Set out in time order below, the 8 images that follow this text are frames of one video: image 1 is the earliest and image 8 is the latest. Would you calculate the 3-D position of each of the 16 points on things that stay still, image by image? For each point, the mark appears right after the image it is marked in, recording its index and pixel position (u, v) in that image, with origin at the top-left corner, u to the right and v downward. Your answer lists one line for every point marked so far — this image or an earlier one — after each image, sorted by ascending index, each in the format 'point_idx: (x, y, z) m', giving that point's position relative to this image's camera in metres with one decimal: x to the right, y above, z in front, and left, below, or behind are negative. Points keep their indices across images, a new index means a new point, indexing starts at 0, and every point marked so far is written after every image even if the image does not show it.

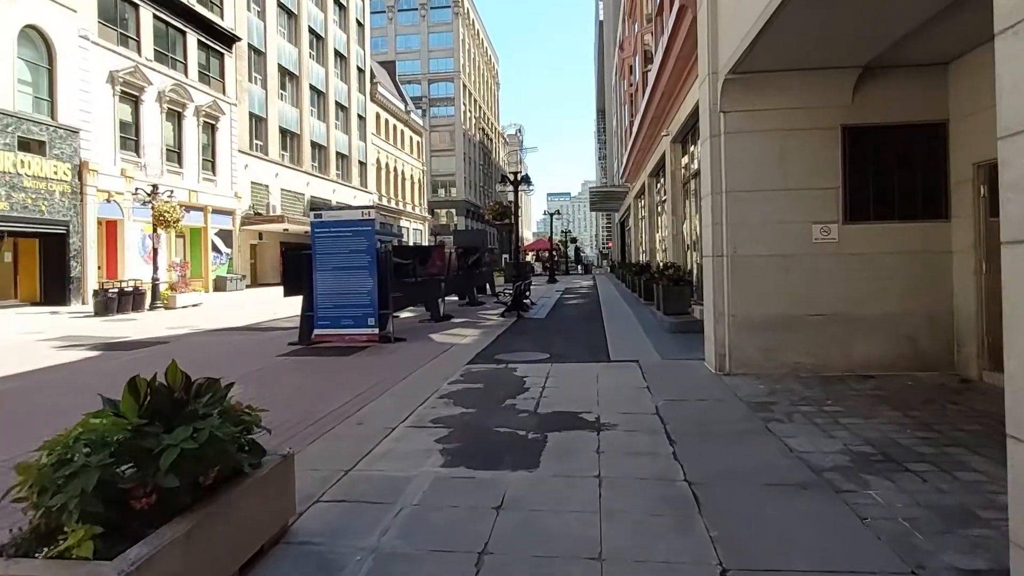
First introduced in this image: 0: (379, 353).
0: (-2.2, -1.1, +12.0) m
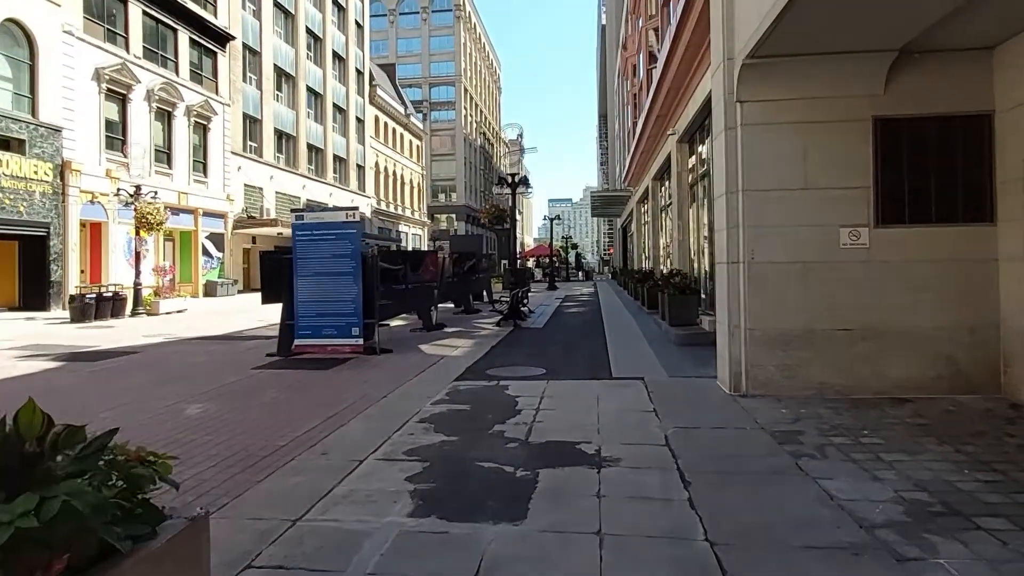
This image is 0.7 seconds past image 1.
0: (-2.3, -1.2, +11.1) m
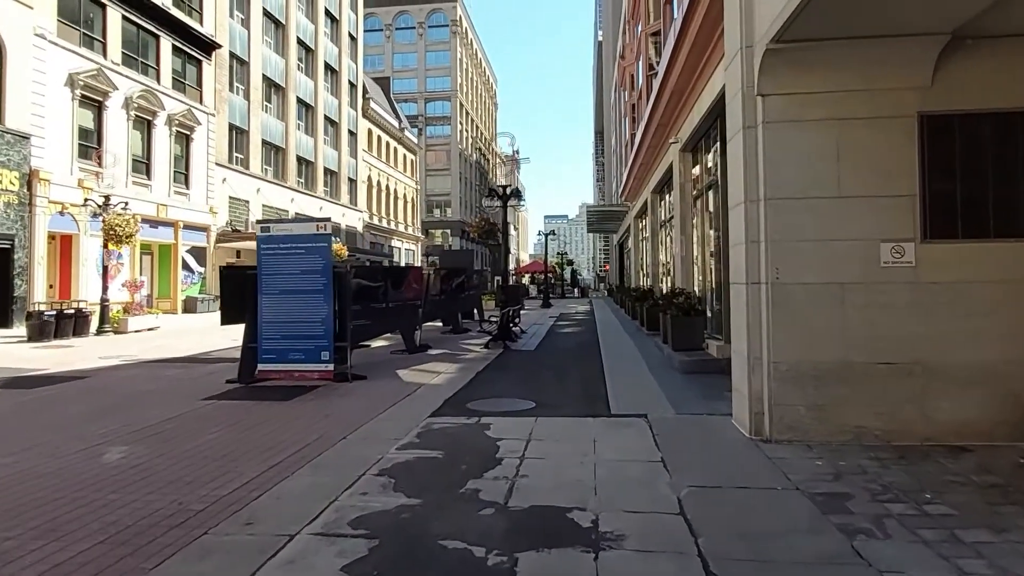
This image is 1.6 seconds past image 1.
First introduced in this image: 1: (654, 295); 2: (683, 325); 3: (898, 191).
0: (-2.5, -1.5, +9.9) m
1: (+3.6, -0.2, +18.0) m
2: (+2.8, -0.6, +11.9) m
3: (+3.4, +0.8, +6.3) m
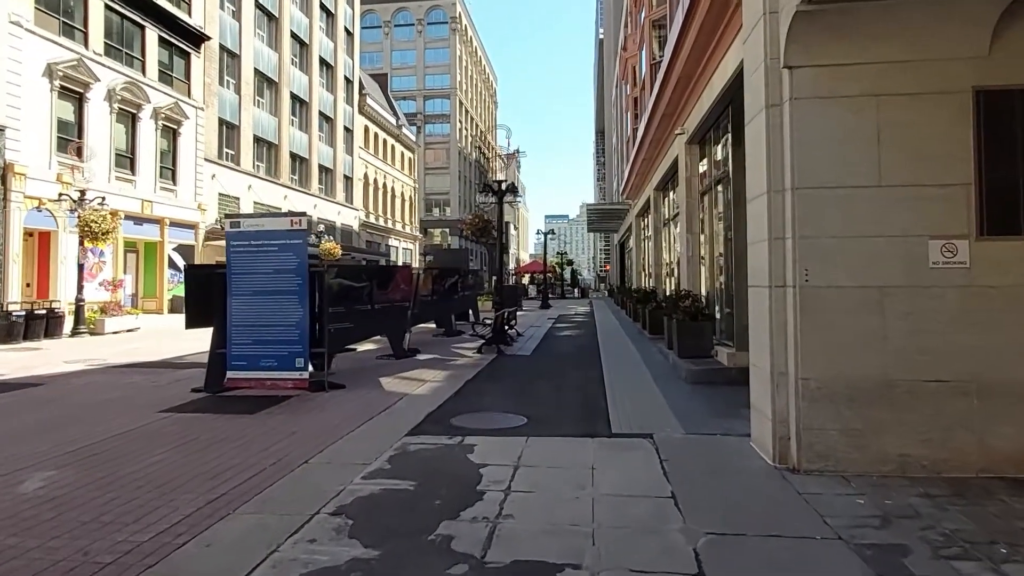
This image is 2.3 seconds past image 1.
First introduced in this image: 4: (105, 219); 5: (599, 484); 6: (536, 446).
0: (-2.6, -1.5, +9.0) m
1: (+3.4, -0.2, +17.1) m
2: (+2.7, -0.6, +10.9) m
3: (+3.3, +0.8, +5.4) m
4: (-10.8, +1.8, +19.2) m
5: (+0.6, -1.4, +5.3) m
6: (+0.2, -1.4, +6.5) m
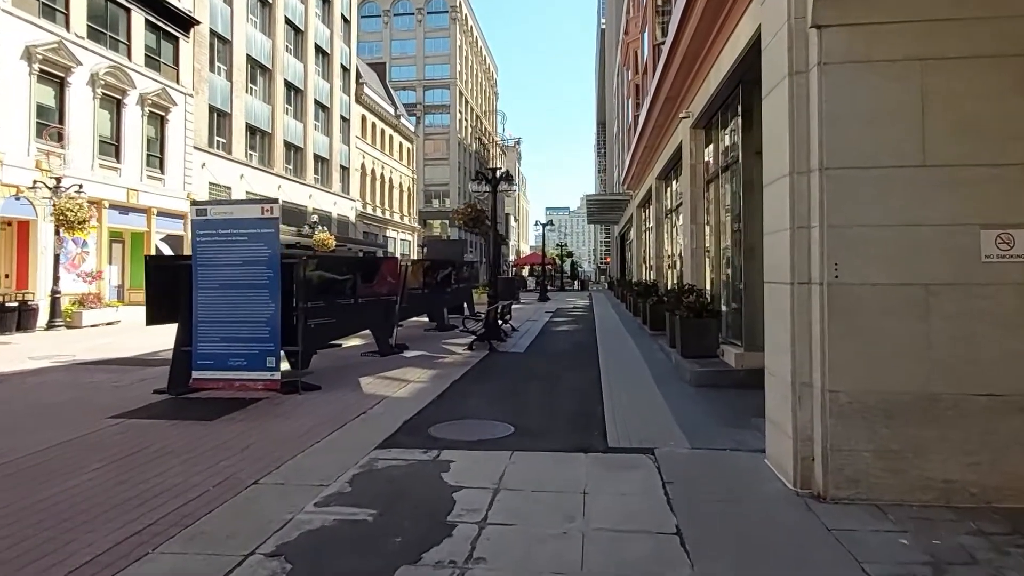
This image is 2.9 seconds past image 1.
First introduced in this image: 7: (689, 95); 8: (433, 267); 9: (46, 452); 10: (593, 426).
0: (-2.8, -1.4, +8.2) m
1: (+3.3, -0.1, +16.3) m
2: (+2.5, -0.6, +10.1) m
3: (+3.1, +0.8, +4.6) m
4: (-10.9, +2.0, +18.4) m
5: (+0.5, -1.4, +4.6) m
6: (+0.1, -1.4, +5.7) m
7: (+3.1, +3.3, +12.5) m
8: (-1.9, +0.5, +17.8) m
9: (-4.1, -1.4, +6.4) m
10: (+0.8, -1.4, +7.1) m
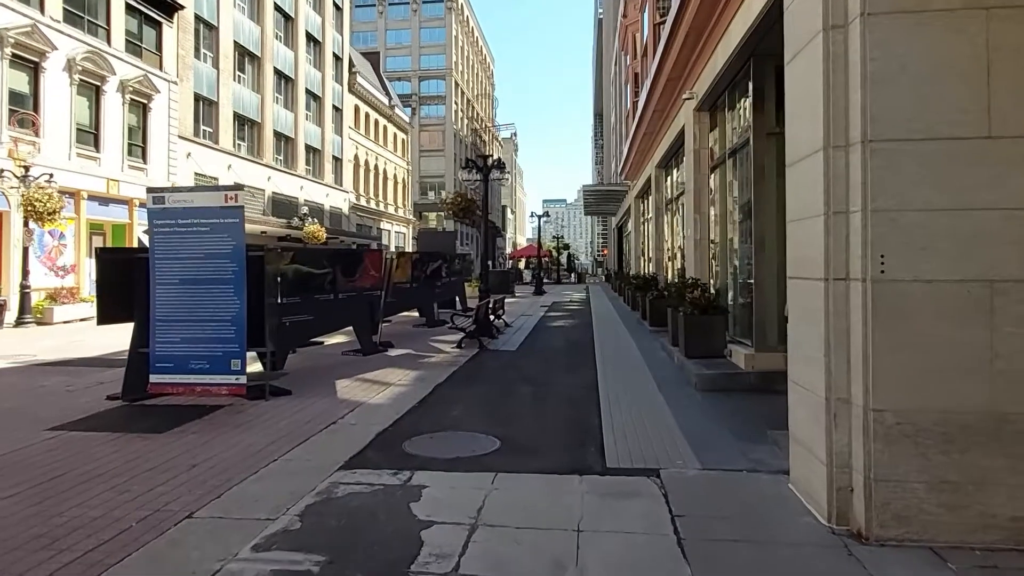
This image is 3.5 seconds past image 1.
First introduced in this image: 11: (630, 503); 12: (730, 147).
0: (-2.9, -1.4, +7.4) m
1: (+3.2, +0.1, +15.5) m
2: (+2.4, -0.5, +9.3) m
3: (+3.0, +0.8, +3.8) m
4: (-11.1, +2.2, +17.5) m
5: (+0.4, -1.4, +3.7) m
6: (0.0, -1.4, +4.9) m
7: (+2.9, +3.4, +11.7) m
8: (-2.1, +0.7, +17.0) m
9: (-4.2, -1.4, +5.5) m
10: (+0.7, -1.3, +6.3) m
11: (+0.7, -1.4, +4.6) m
12: (+3.1, +2.0, +10.3) m
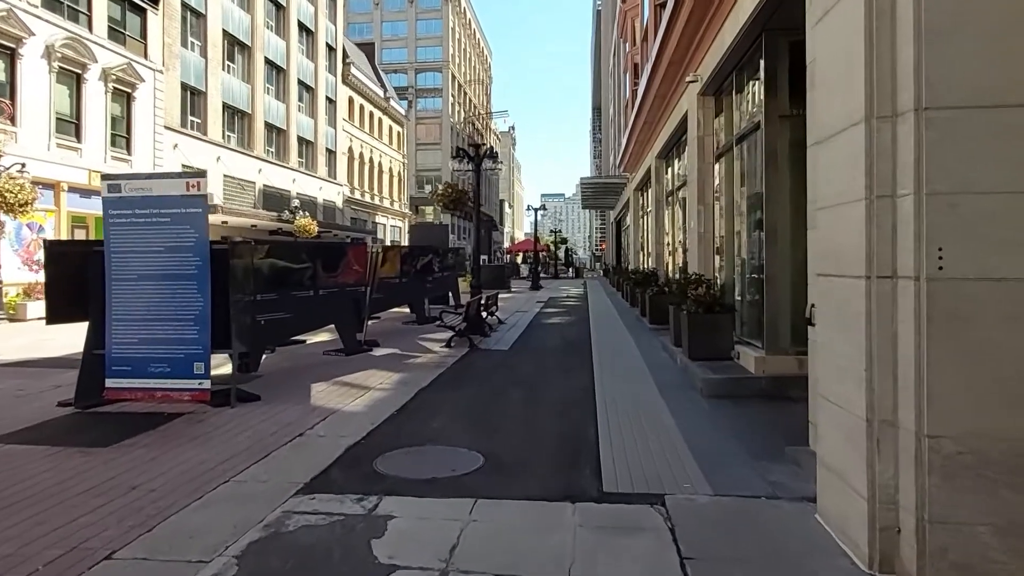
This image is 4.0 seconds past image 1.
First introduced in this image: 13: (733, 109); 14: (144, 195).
0: (-3.0, -1.3, +6.7) m
1: (+3.0, +0.1, +14.8) m
2: (+2.3, -0.4, +8.6) m
3: (+2.9, +0.8, +3.1) m
4: (-11.2, +2.3, +16.7) m
5: (+0.3, -1.4, +3.0) m
6: (-0.2, -1.4, +4.2) m
7: (+2.8, +3.5, +10.9) m
8: (-2.2, +0.8, +16.2) m
9: (-4.3, -1.4, +4.8) m
10: (+0.6, -1.3, +5.6) m
11: (+0.6, -1.4, +3.9) m
12: (+3.0, +2.1, +9.6) m
13: (+3.0, +2.5, +10.0) m
14: (-4.0, +1.0, +7.8) m
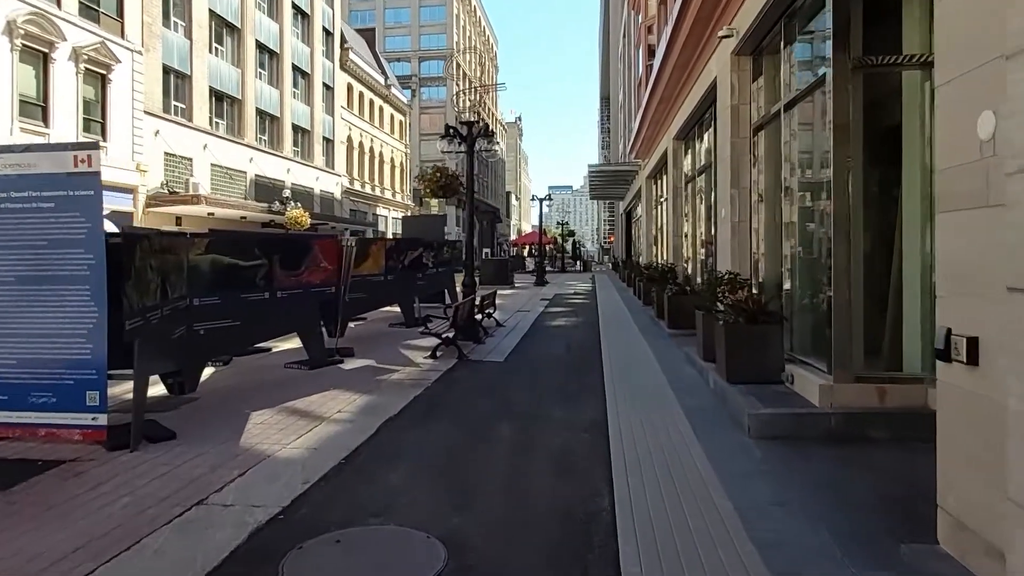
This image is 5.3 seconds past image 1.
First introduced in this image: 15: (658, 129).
0: (-3.1, -1.4, +4.9) m
1: (+3.0, +0.2, +12.9) m
2: (+2.2, -0.5, +6.8) m
3: (+2.8, +0.7, +1.2) m
4: (-11.2, +2.3, +15.0) m
5: (+0.1, -1.5, +1.2) m
6: (-0.3, -1.4, +2.4) m
7: (+2.7, +3.5, +9.0) m
8: (-2.3, +0.8, +14.4) m
9: (-4.5, -1.5, +3.0) m
10: (+0.4, -1.4, +3.7) m
11: (+0.5, -1.4, +2.1) m
12: (+2.9, +2.0, +7.7) m
13: (+3.0, +2.5, +8.2) m
14: (-4.1, +1.0, +6.0) m
15: (+3.8, +4.2, +19.0) m
